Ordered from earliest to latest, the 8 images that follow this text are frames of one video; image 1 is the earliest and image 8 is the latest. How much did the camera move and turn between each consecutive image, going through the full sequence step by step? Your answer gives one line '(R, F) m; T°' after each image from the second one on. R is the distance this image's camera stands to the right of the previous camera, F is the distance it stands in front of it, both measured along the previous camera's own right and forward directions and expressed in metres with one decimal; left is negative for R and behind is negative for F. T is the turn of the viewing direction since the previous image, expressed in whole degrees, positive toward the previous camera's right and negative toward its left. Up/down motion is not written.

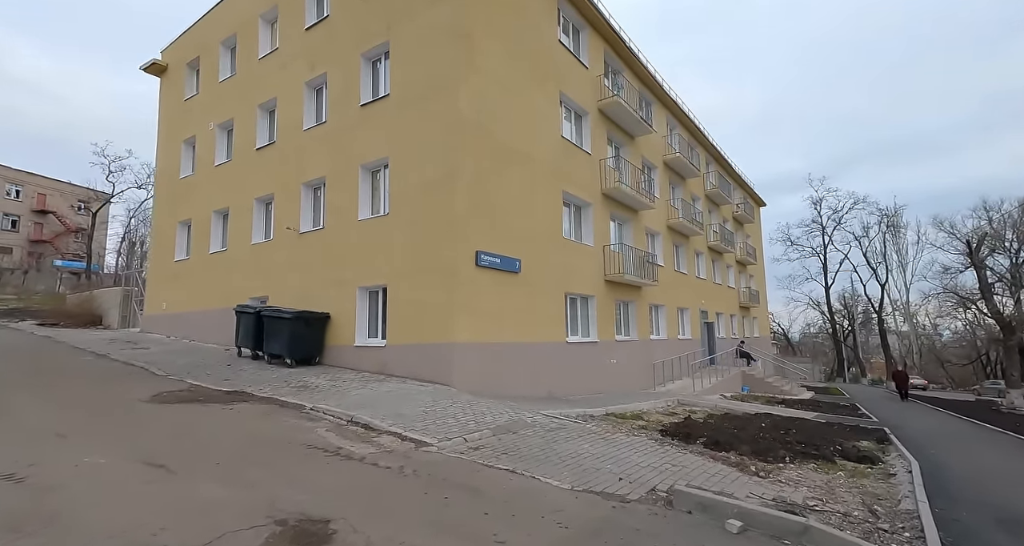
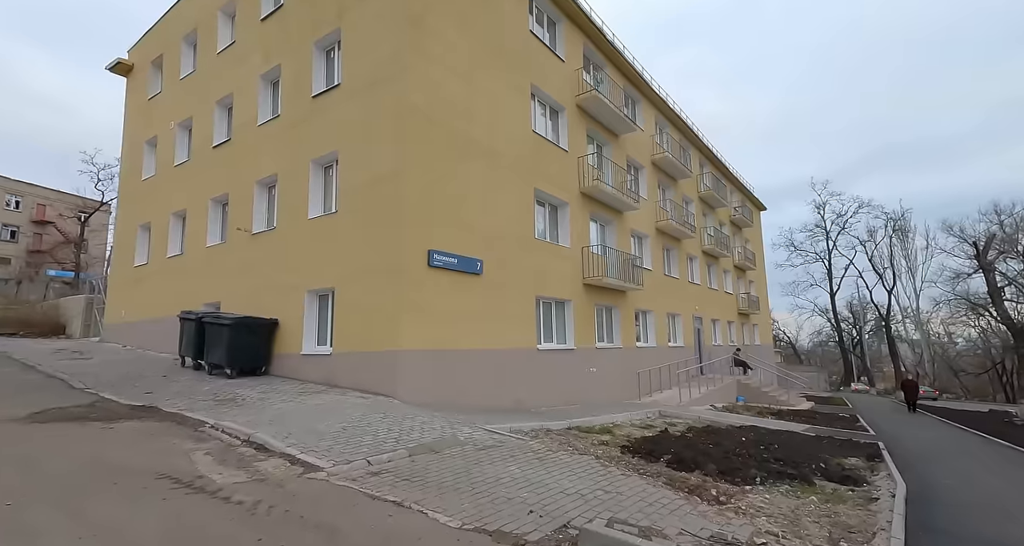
(+1.0, +0.8) m; -1°
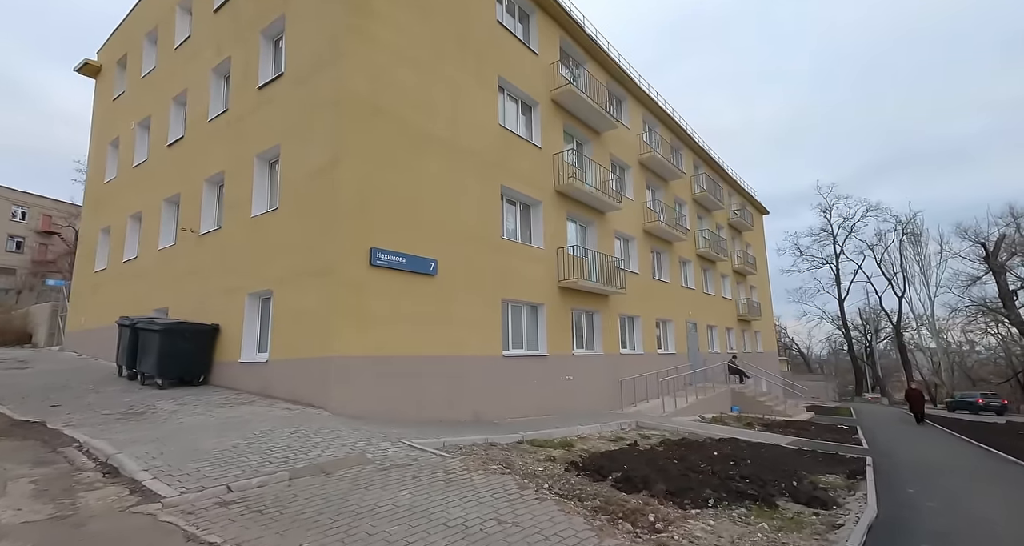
(+1.1, +0.7) m; -1°
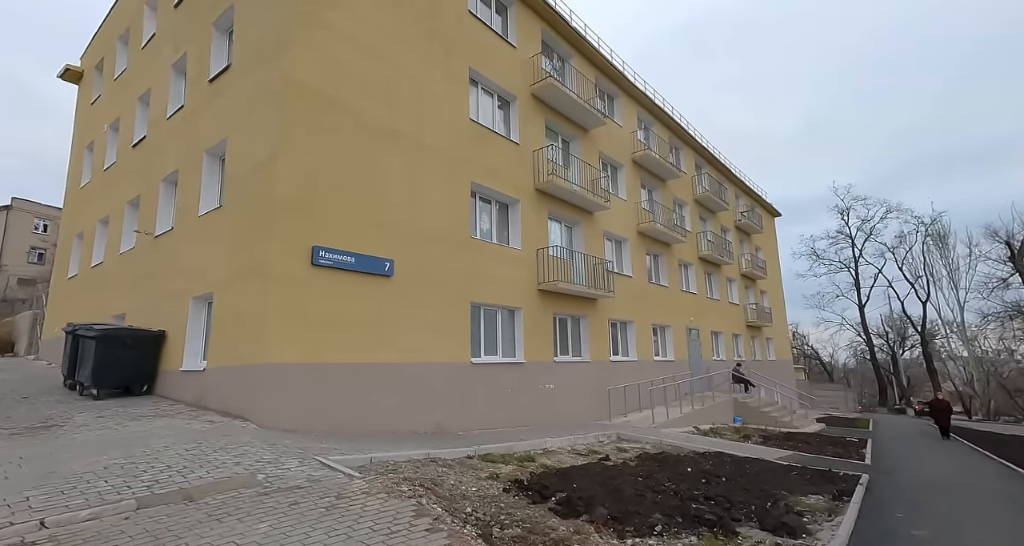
(+1.0, +0.7) m; -2°
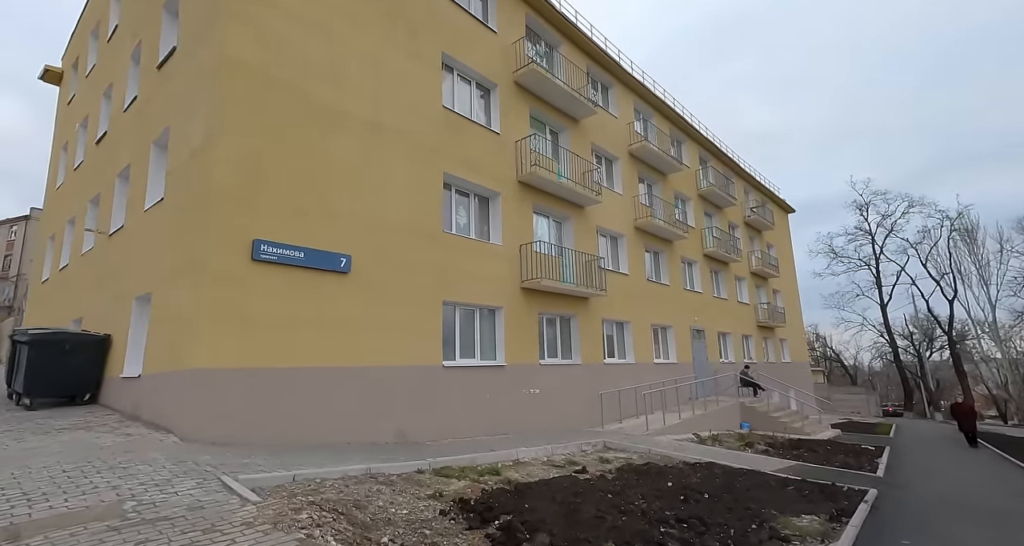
(+0.8, +0.8) m; -2°
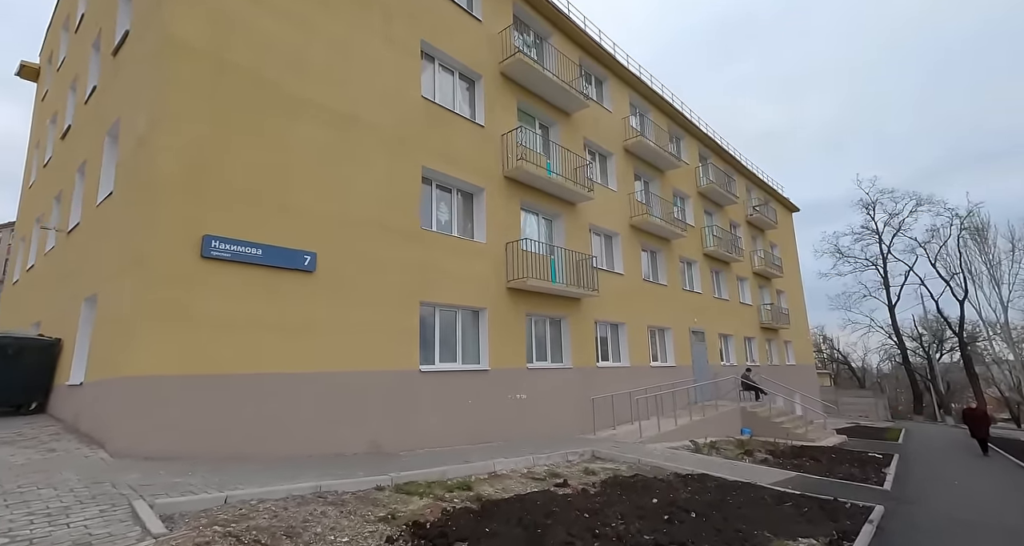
(+0.5, +0.6) m; -1°
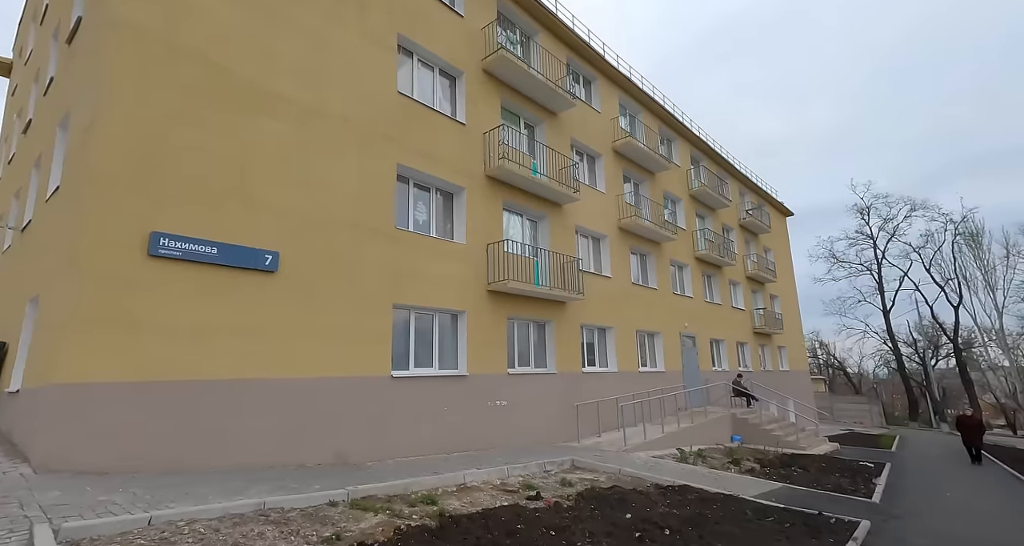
(+0.4, +0.4) m; 0°
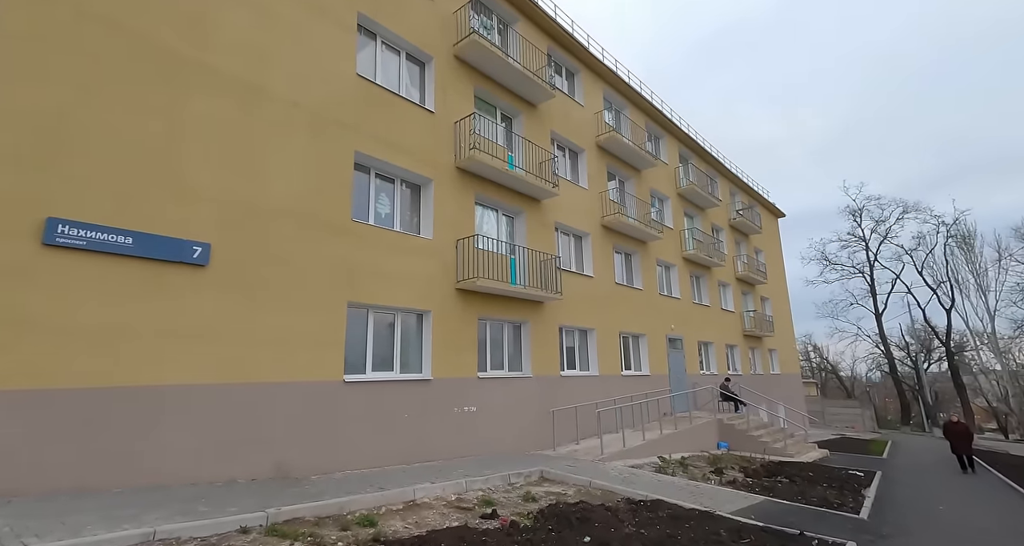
(+0.5, +0.6) m; +1°
